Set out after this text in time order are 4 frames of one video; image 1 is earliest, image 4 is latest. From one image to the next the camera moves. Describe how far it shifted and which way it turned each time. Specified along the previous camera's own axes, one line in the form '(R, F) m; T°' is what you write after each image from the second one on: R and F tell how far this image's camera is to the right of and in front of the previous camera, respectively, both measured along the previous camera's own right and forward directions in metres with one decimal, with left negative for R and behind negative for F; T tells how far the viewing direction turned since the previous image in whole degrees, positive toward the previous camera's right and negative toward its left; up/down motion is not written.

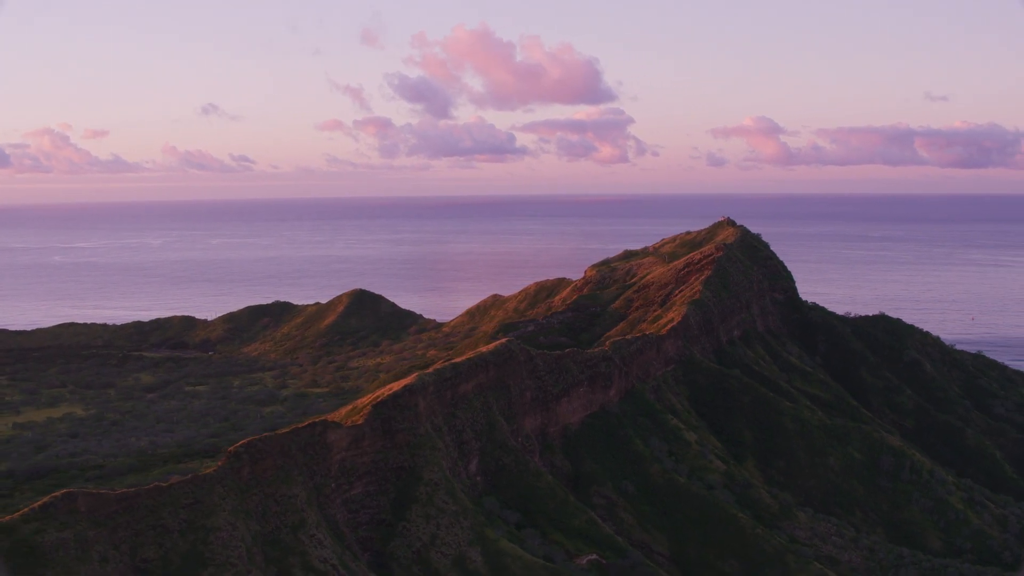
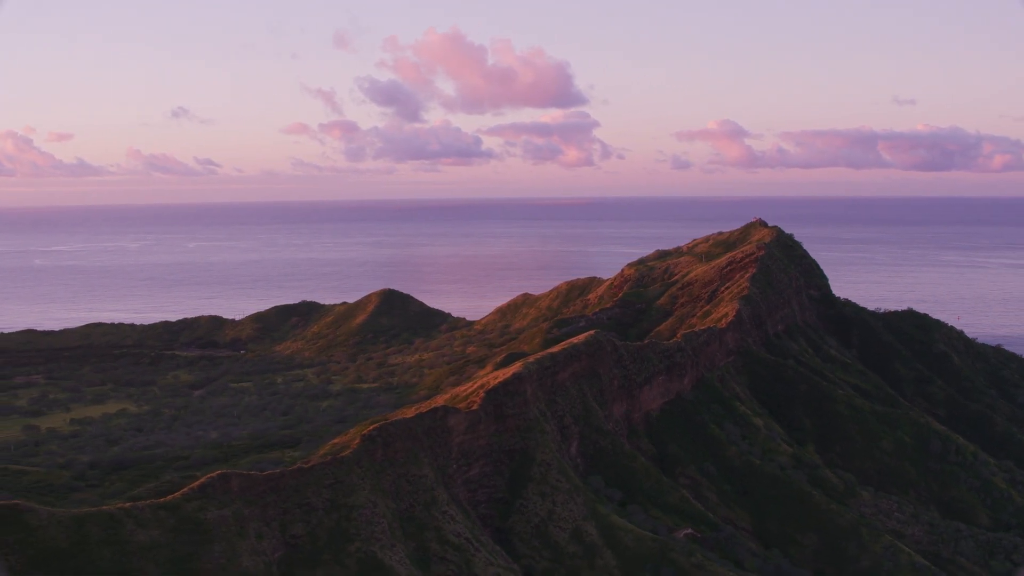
(-5.7, -2.2) m; +2°
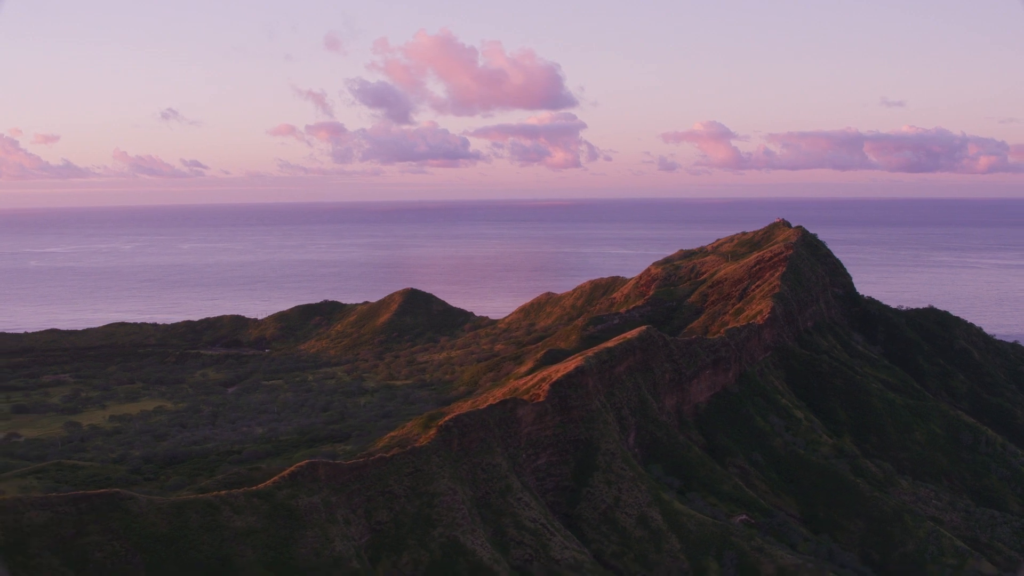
(-3.3, -1.3) m; +1°
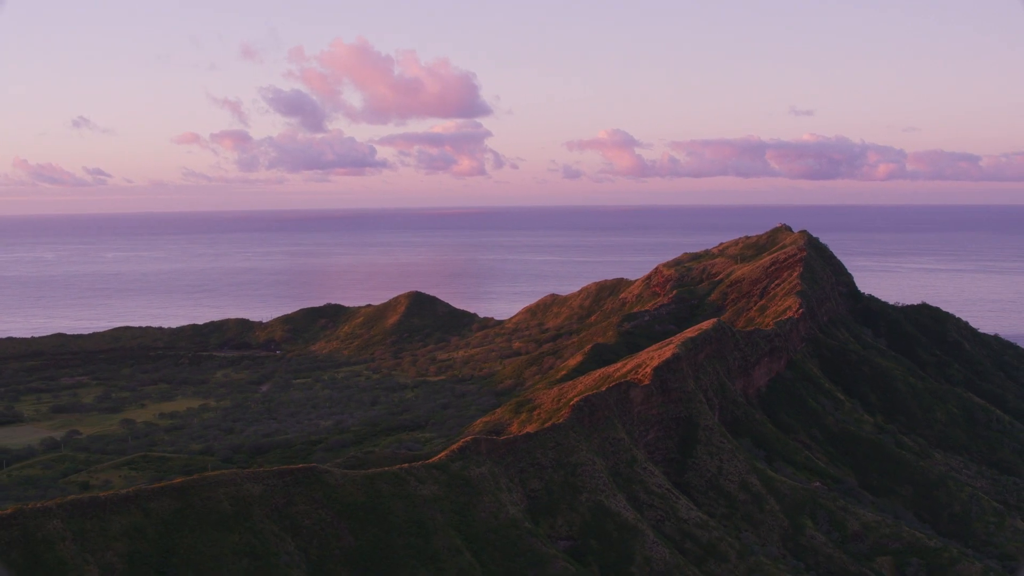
(-9.3, -3.6) m; +6°
